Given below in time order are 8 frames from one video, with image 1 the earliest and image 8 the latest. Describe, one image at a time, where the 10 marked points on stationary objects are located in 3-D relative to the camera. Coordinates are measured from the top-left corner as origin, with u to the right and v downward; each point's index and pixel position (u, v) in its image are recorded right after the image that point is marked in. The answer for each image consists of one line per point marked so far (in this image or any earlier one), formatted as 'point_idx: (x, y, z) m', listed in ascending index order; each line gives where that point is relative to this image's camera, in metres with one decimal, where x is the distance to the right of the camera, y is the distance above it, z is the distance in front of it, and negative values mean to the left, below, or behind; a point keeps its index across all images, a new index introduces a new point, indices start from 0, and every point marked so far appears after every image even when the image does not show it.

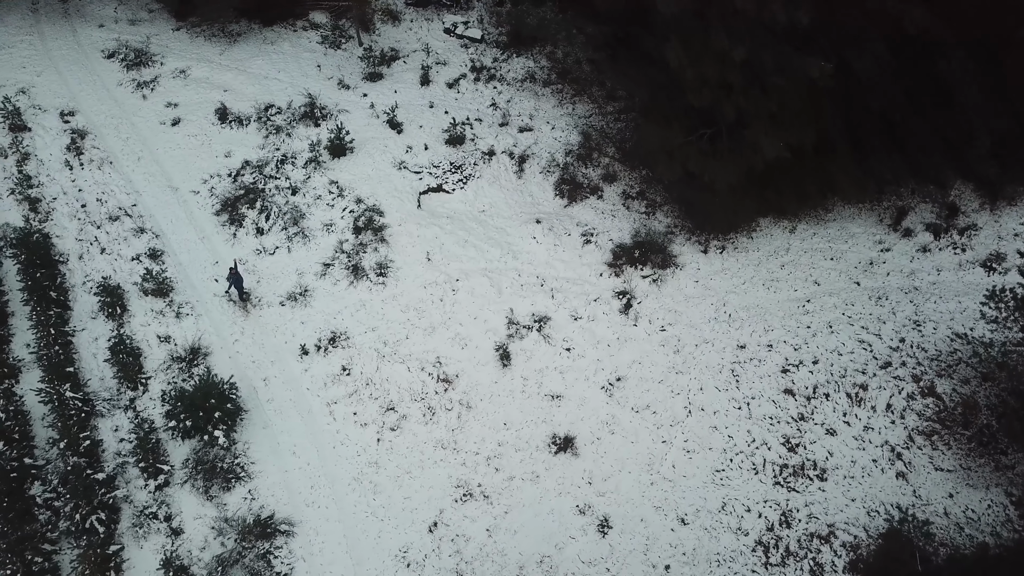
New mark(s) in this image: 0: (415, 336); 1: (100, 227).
0: (-1.7, -0.8, +13.7) m
1: (-7.8, +1.2, +14.9) m
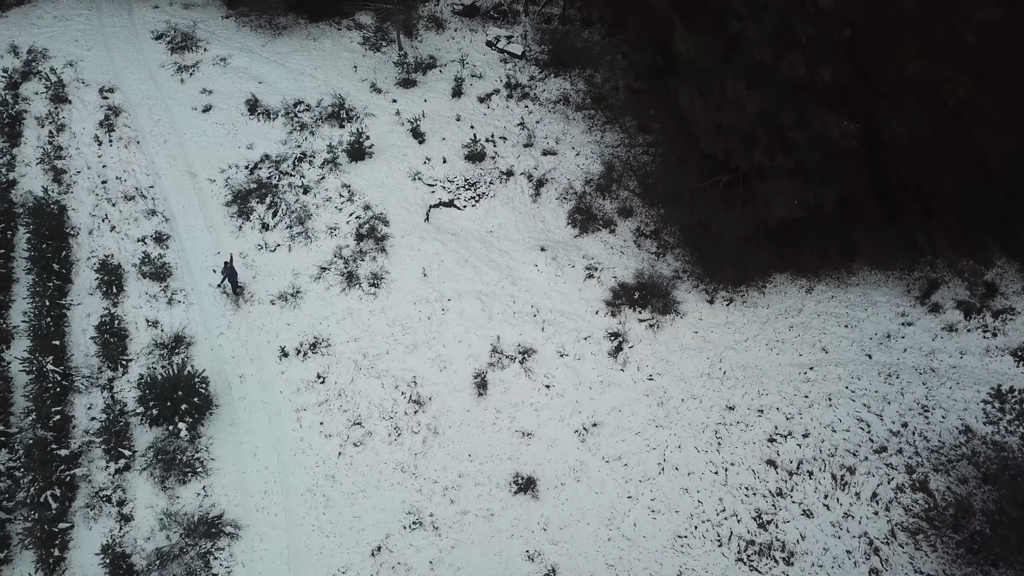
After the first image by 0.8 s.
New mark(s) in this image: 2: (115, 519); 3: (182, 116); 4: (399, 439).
0: (-2.0, -1.1, +13.5) m
1: (-7.7, +1.6, +15.2) m
2: (-5.9, -3.4, +11.7) m
3: (-7.1, +3.7, +16.9) m
4: (-1.8, -2.4, +12.7) m
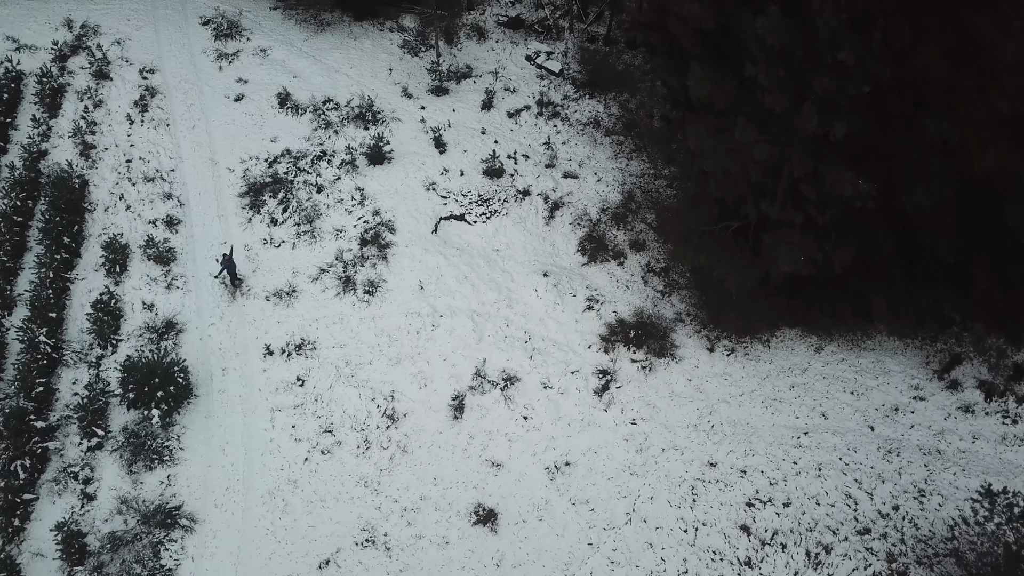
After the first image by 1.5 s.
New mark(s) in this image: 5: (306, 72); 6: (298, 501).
0: (-2.3, -1.3, +13.4) m
1: (-7.5, +2.0, +15.5) m
2: (-6.5, -3.1, +11.8) m
3: (-6.5, +4.1, +17.2) m
4: (-2.3, -2.6, +12.5) m
5: (-4.7, +4.9, +17.9) m
6: (-3.3, -3.3, +12.0) m
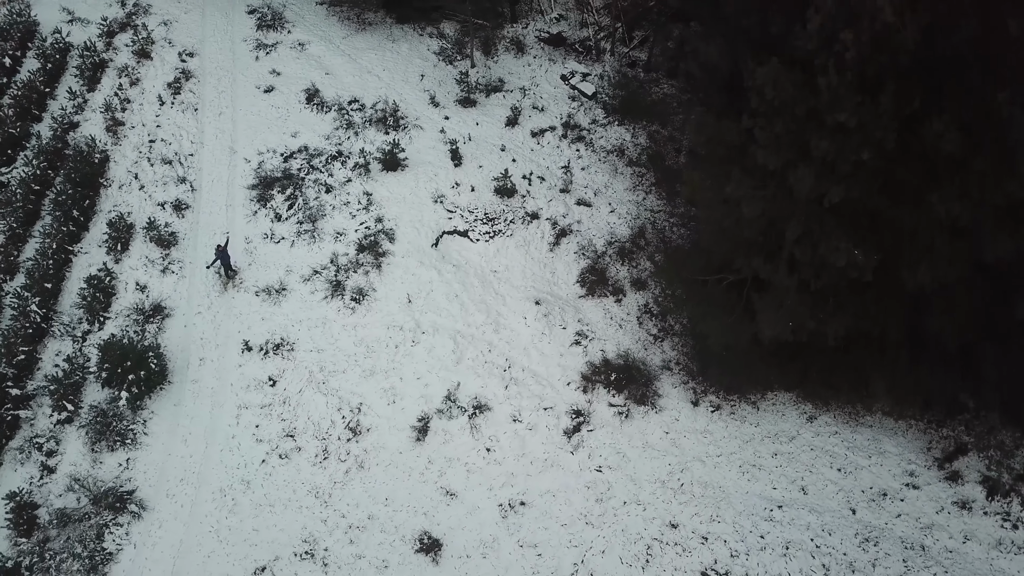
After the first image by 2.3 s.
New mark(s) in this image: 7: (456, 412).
0: (-2.7, -1.4, +13.2) m
1: (-7.3, +2.5, +15.8) m
2: (-7.3, -2.8, +12.1) m
3: (-5.9, +4.3, +17.3) m
4: (-3.0, -2.8, +12.4) m
5: (-3.9, +5.0, +17.9) m
6: (-4.0, -3.3, +12.0) m
7: (-0.9, -2.0, +12.9) m
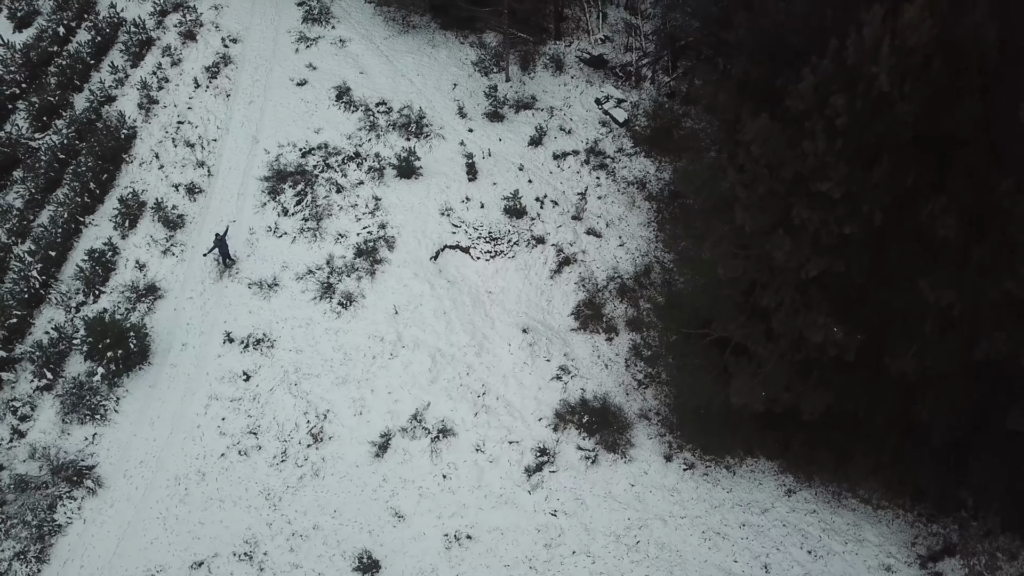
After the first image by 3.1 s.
0: (-3.1, -1.5, +13.2) m
1: (-6.9, +2.9, +16.1) m
2: (-7.9, -2.2, +12.4) m
3: (-5.2, +4.6, +17.5) m
4: (-3.6, -2.8, +12.3) m
5: (-3.1, +4.9, +17.9) m
6: (-4.8, -3.2, +12.0) m
7: (-1.5, -2.3, +12.6) m
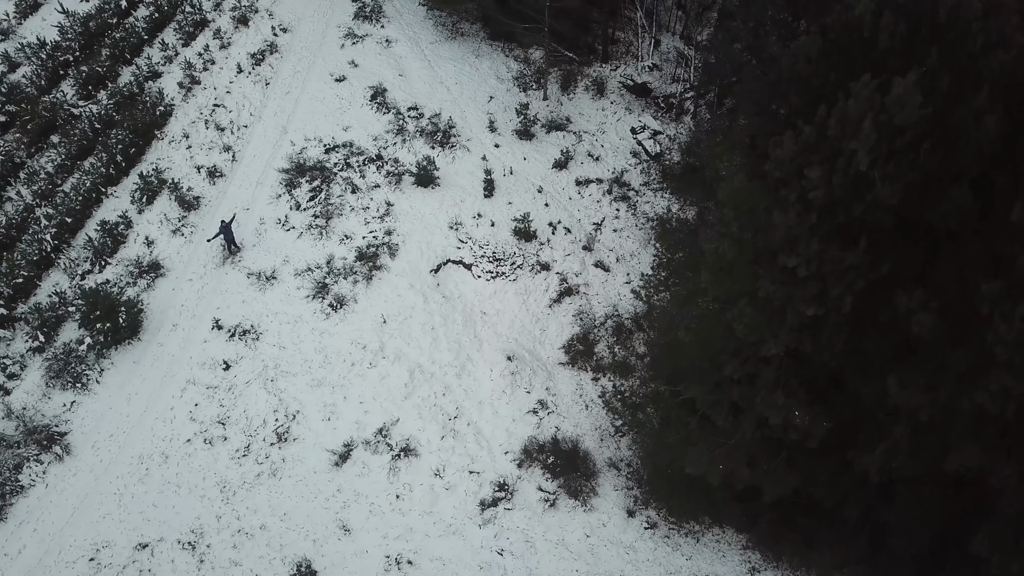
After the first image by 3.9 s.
0: (-3.5, -1.5, +13.1) m
1: (-6.4, +3.4, +16.4) m
2: (-8.4, -1.6, +12.8) m
3: (-4.4, +4.8, +17.7) m
4: (-4.3, -2.7, +12.4) m
5: (-2.2, +4.8, +17.8) m
6: (-5.5, -2.9, +12.2) m
7: (-2.0, -2.5, +12.4) m
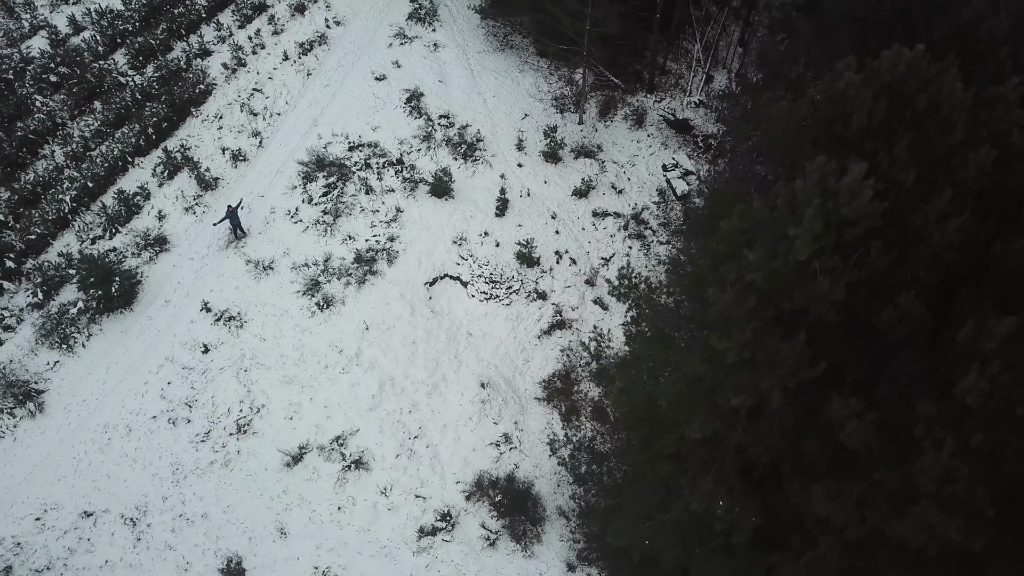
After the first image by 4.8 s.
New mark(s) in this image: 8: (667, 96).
0: (-4.0, -1.4, +13.2) m
1: (-5.8, +3.8, +16.7) m
2: (-8.9, -0.8, +13.4) m
3: (-3.5, +4.8, +17.7) m
4: (-5.0, -2.5, +12.5) m
5: (-1.3, +4.6, +17.7) m
6: (-6.2, -2.5, +12.4) m
7: (-2.8, -2.6, +12.3) m
8: (+3.5, +4.3, +17.7) m
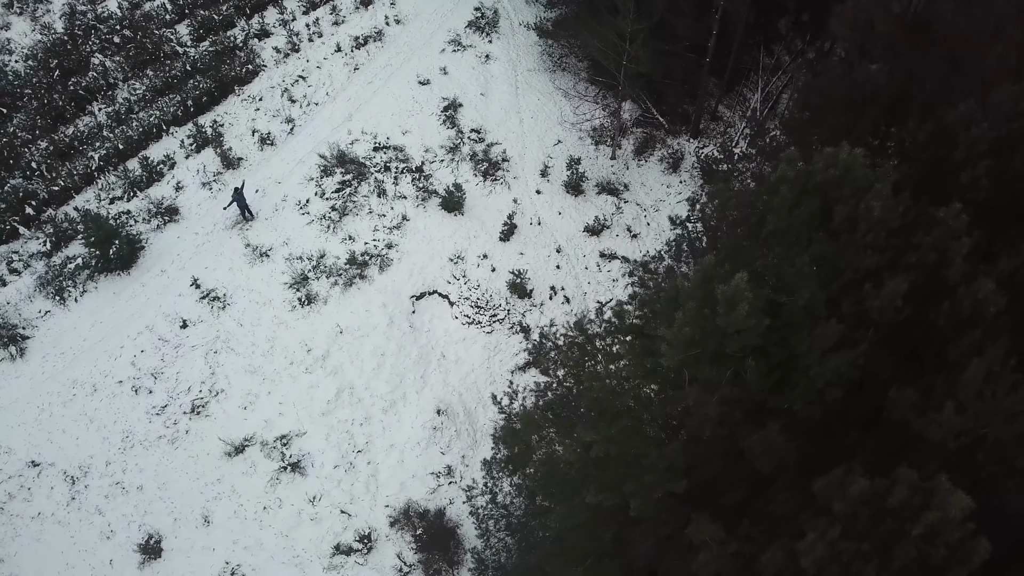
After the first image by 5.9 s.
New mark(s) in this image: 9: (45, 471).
0: (-4.6, -1.2, +13.3) m
1: (-5.0, +4.2, +17.0) m
2: (-9.2, +0.2, +14.1) m
3: (-2.4, +4.8, +17.7) m
4: (-5.8, -2.1, +12.7) m
5: (-0.4, +4.2, +17.4) m
6: (-7.1, -1.9, +12.8) m
7: (-3.7, -2.6, +12.3) m
8: (+4.3, +3.1, +16.8) m
9: (-7.2, -2.8, +12.1) m
